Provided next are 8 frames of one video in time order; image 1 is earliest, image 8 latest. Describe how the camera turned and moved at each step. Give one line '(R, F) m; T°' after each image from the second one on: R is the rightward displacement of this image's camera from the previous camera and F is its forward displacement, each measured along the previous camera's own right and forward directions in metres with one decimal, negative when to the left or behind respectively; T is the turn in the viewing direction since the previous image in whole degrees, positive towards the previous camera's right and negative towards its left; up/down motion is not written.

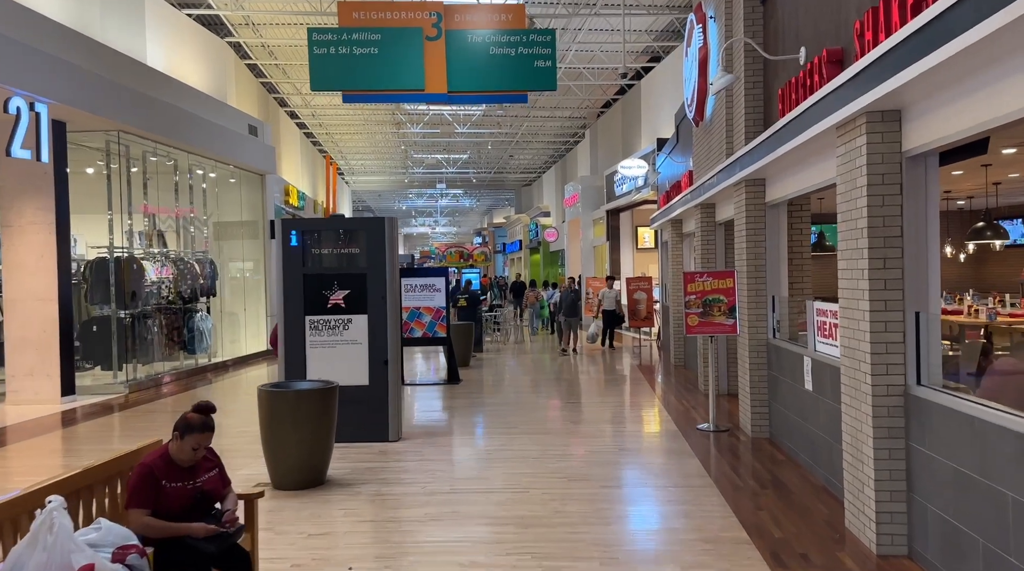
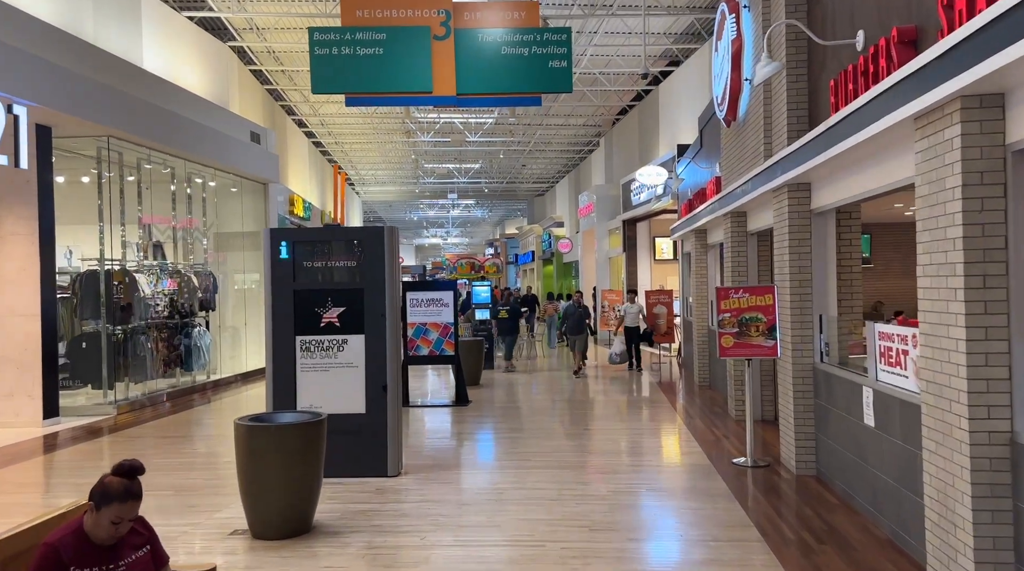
(0.0, +0.7) m; -1°
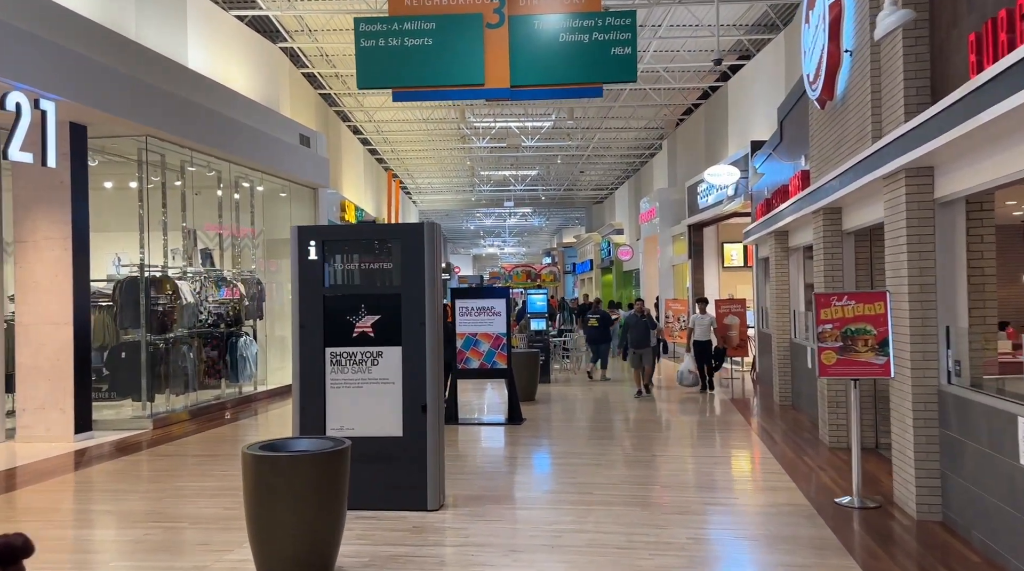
(0.0, +0.8) m; -4°
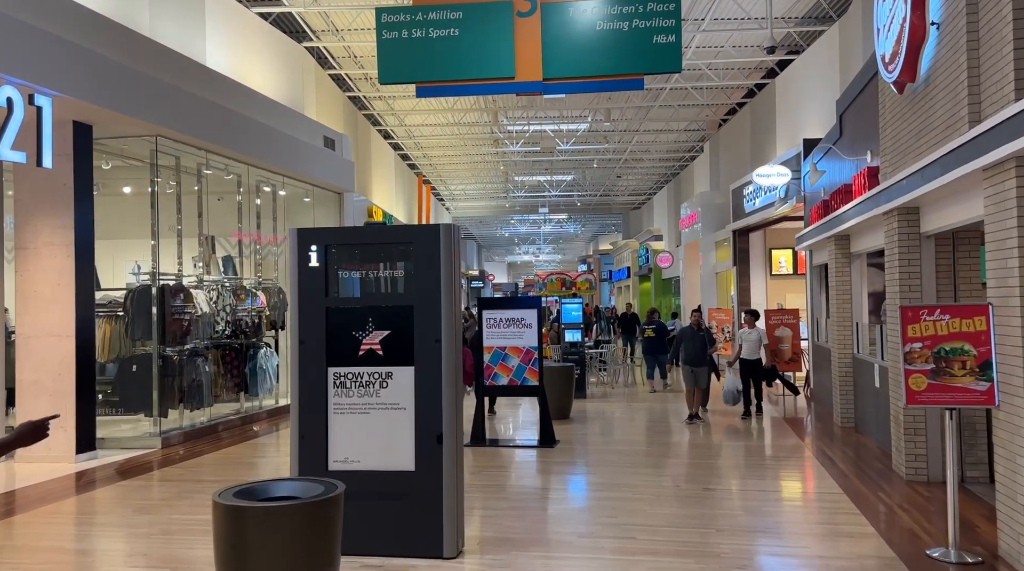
(0.0, +0.7) m; -3°
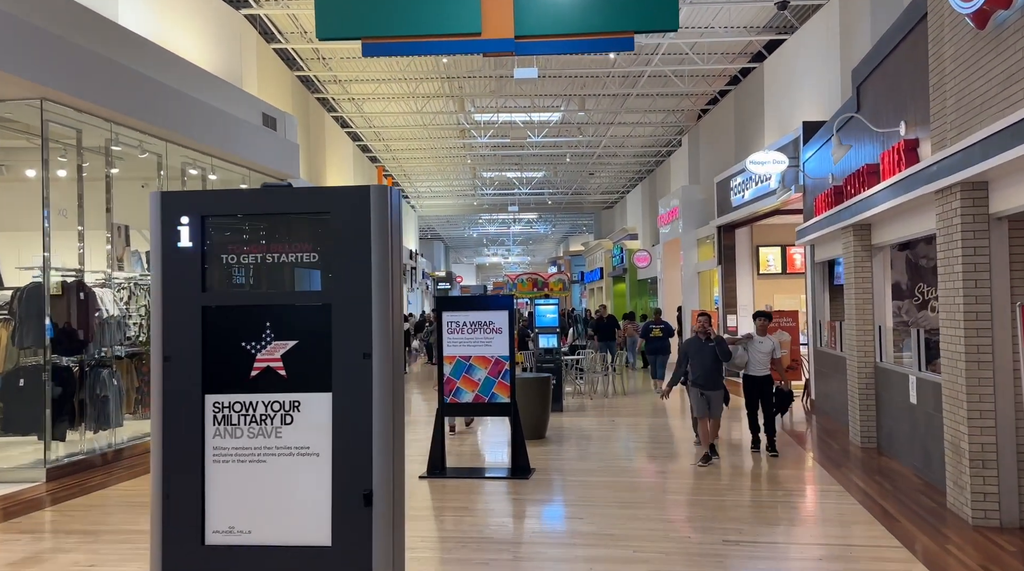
(0.0, +1.4) m; +2°
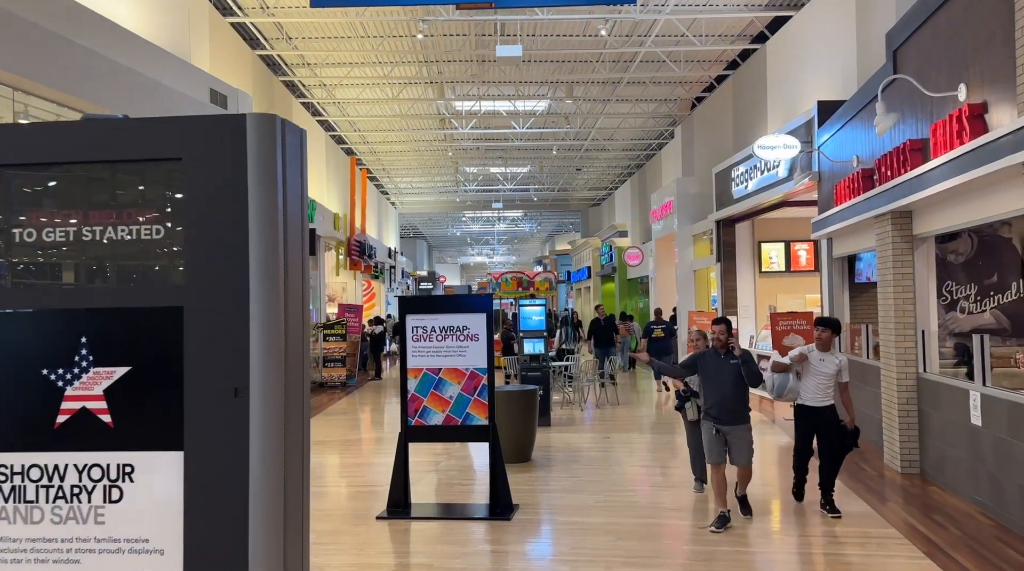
(+0.1, +1.2) m; +1°
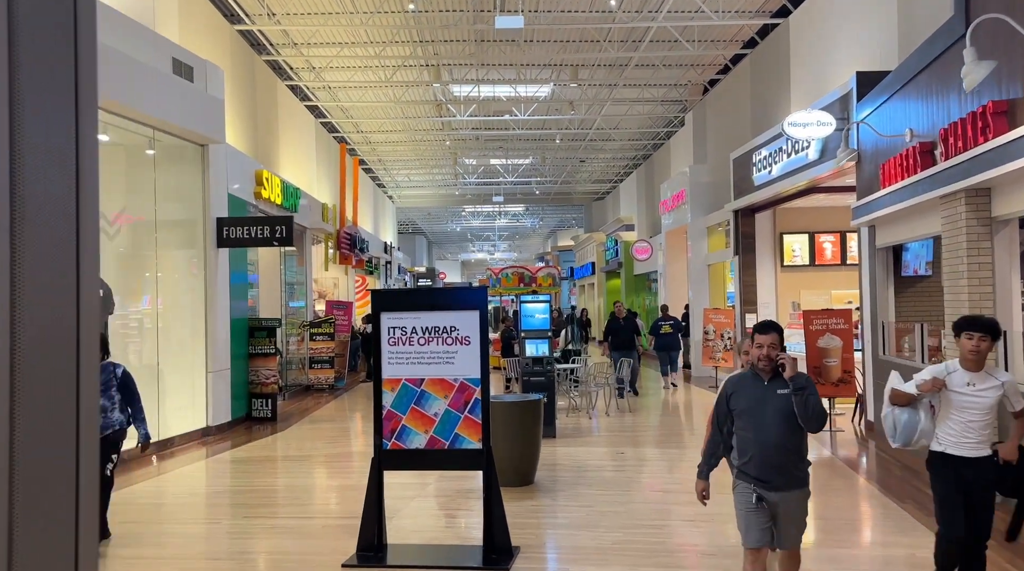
(0.0, +1.1) m; 0°
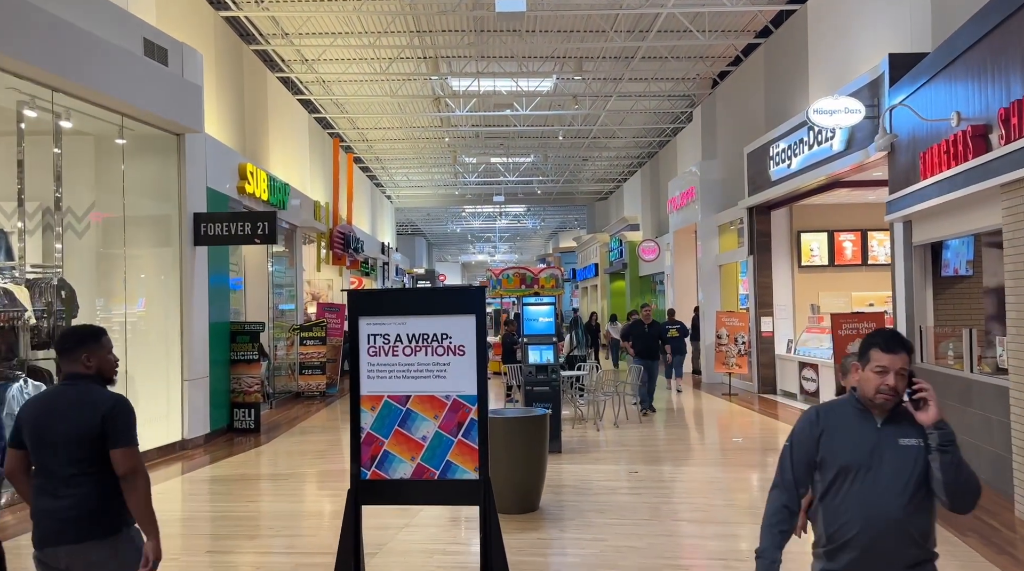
(0.0, +0.7) m; 0°
